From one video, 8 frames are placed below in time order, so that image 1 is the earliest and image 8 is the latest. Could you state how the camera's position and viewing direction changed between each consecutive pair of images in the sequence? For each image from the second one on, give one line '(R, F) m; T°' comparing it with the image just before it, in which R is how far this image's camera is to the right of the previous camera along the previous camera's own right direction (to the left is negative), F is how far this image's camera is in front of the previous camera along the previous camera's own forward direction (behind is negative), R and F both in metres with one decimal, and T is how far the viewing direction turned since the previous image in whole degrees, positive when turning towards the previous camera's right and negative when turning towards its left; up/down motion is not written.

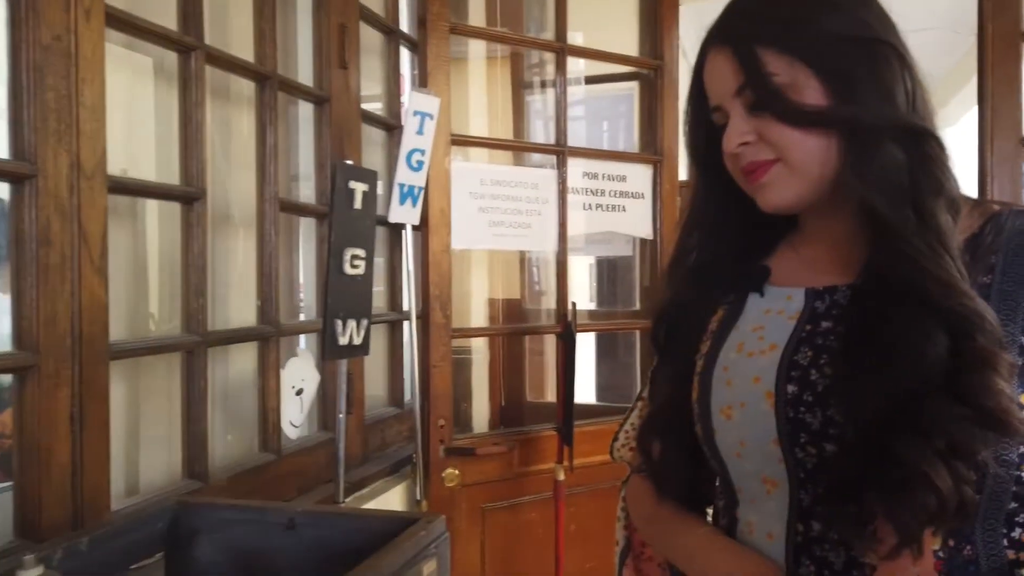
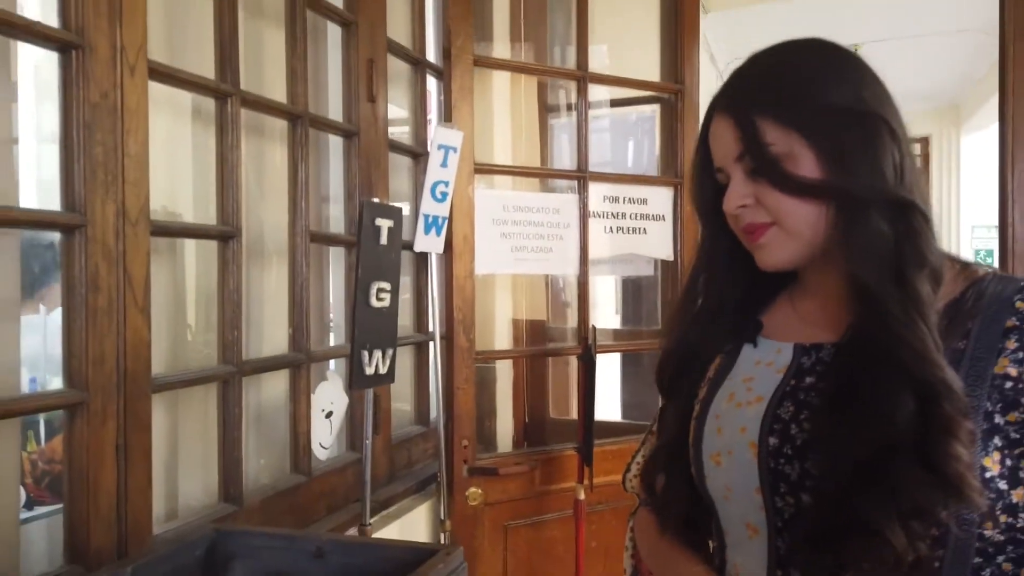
(0.0, 0.0) m; -2°
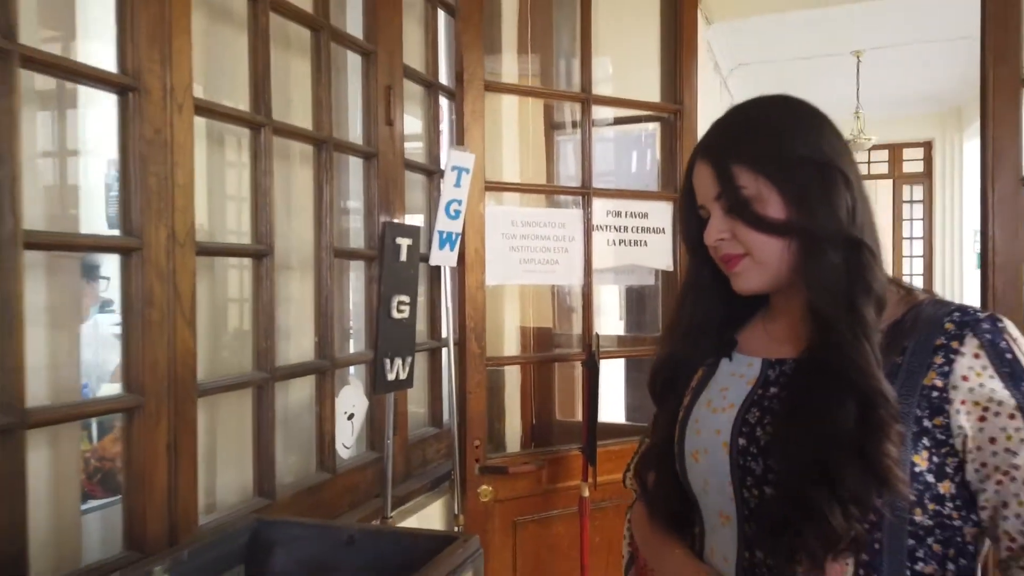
(0.0, -0.1) m; -1°
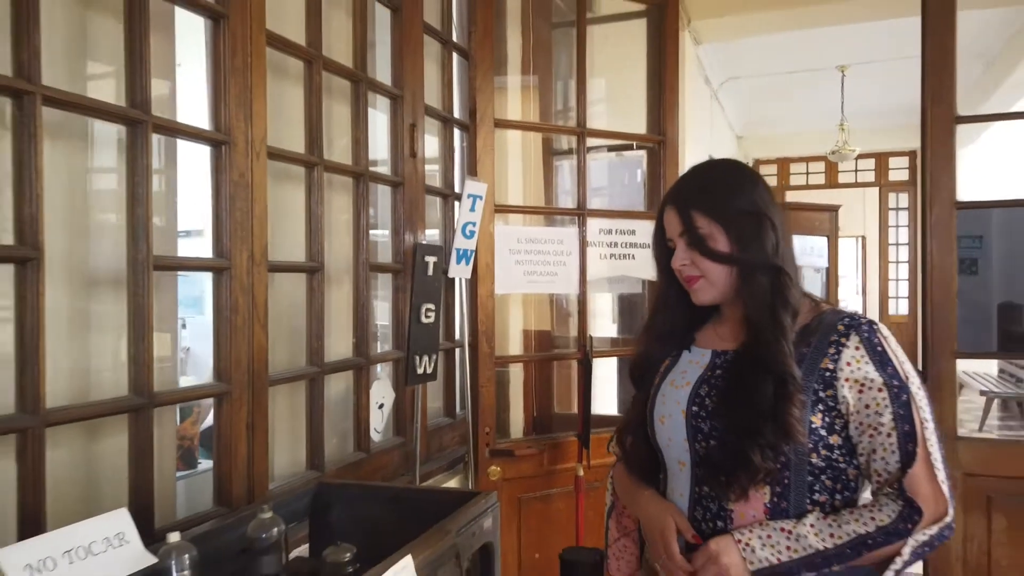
(0.0, -0.3) m; 0°
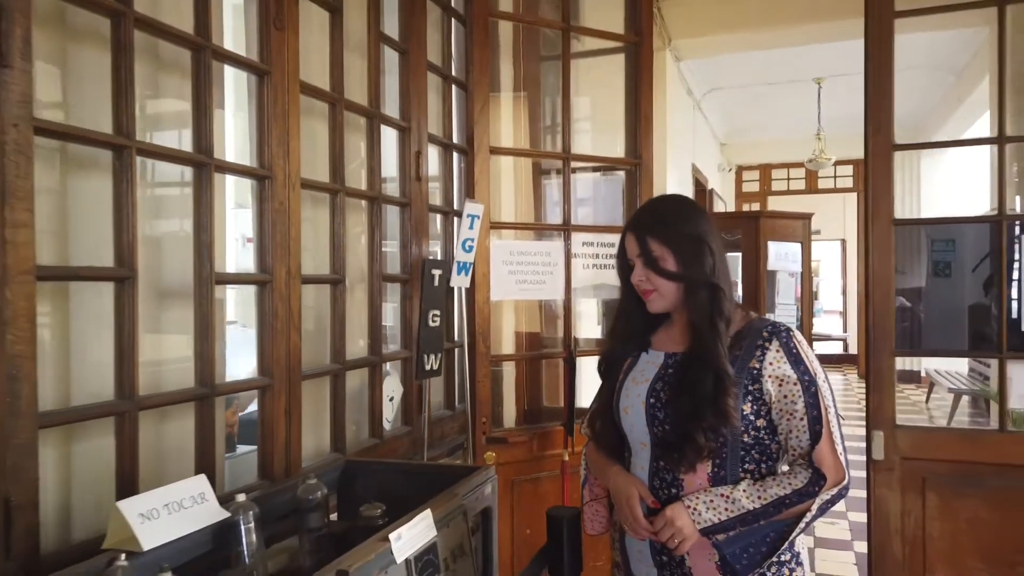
(0.0, -0.3) m; +1°
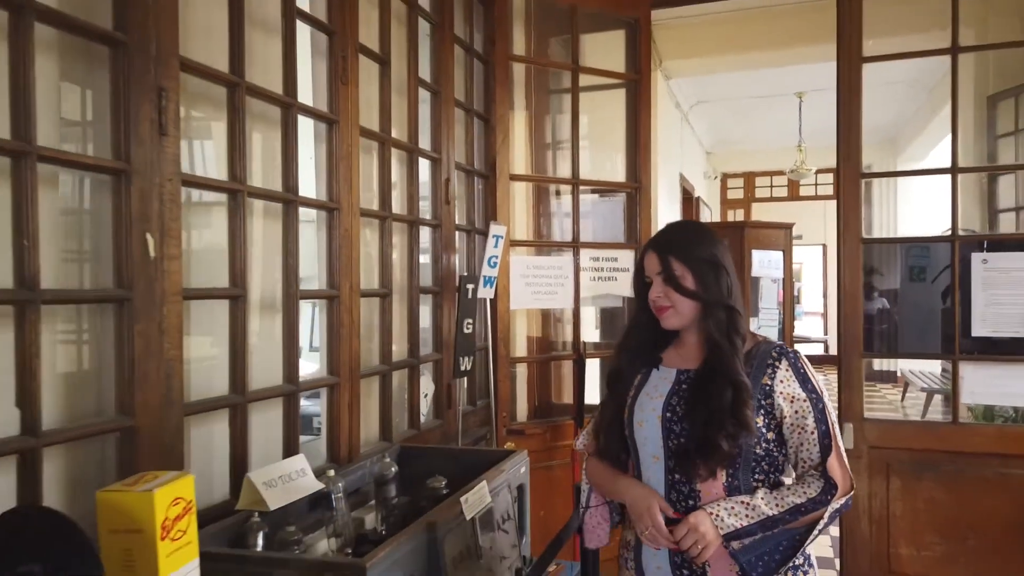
(-0.1, -0.3) m; +1°
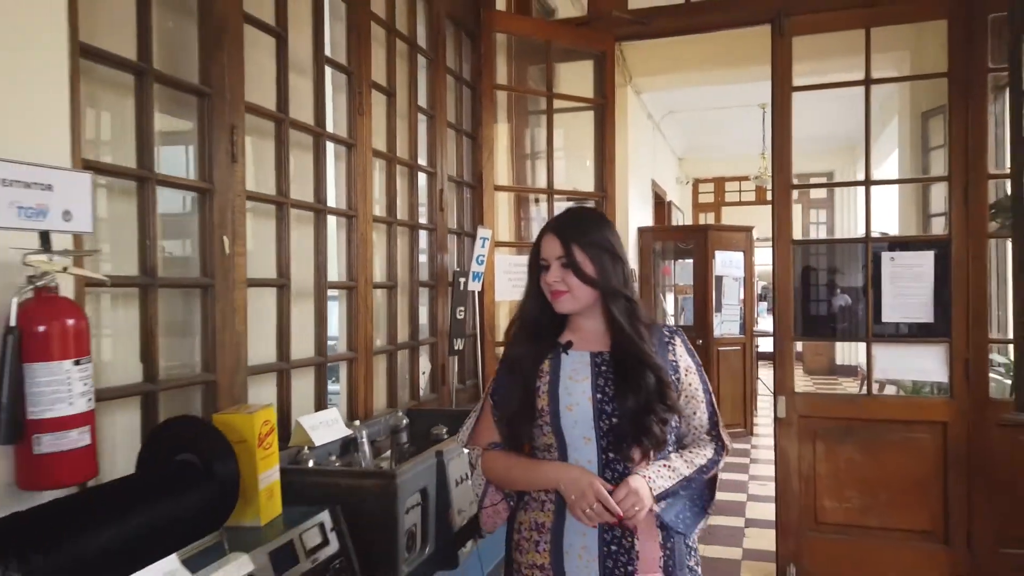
(0.0, -0.4) m; +1°
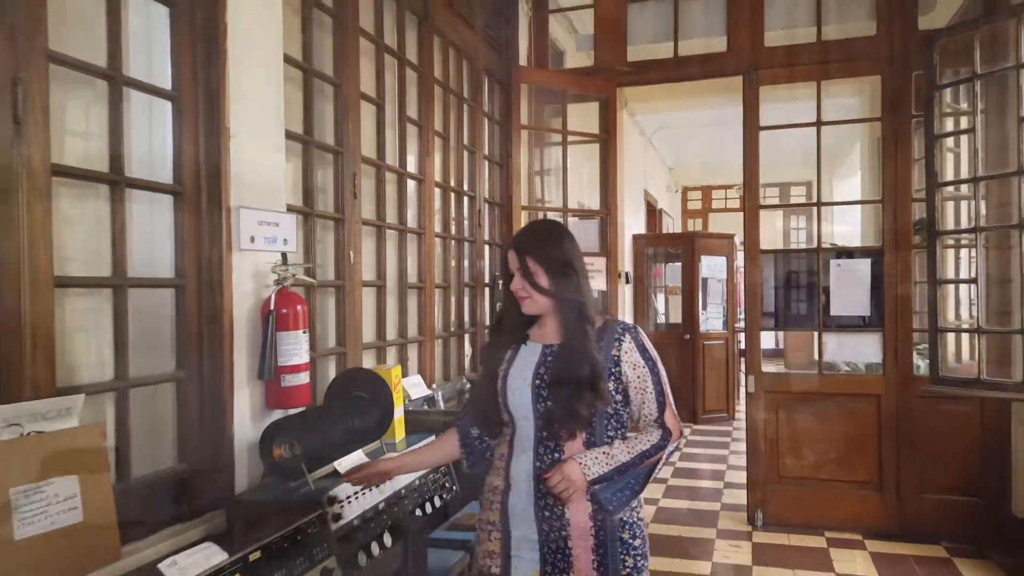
(-0.2, -0.7) m; +1°
